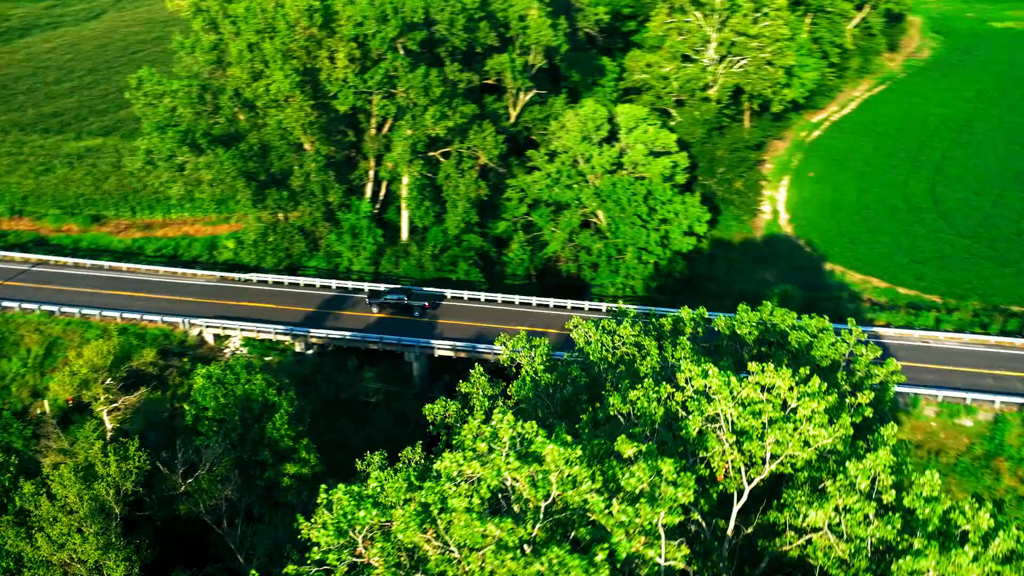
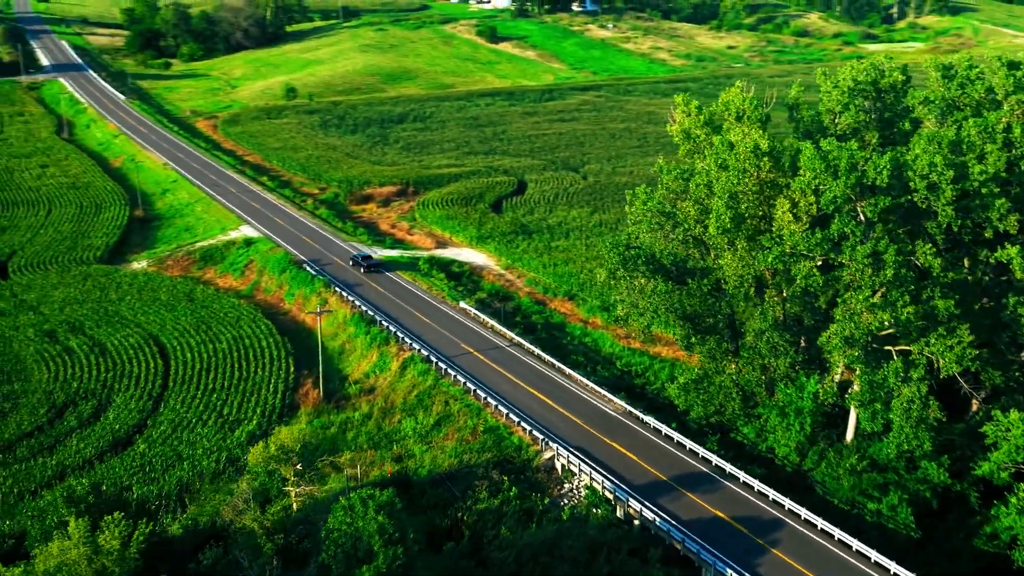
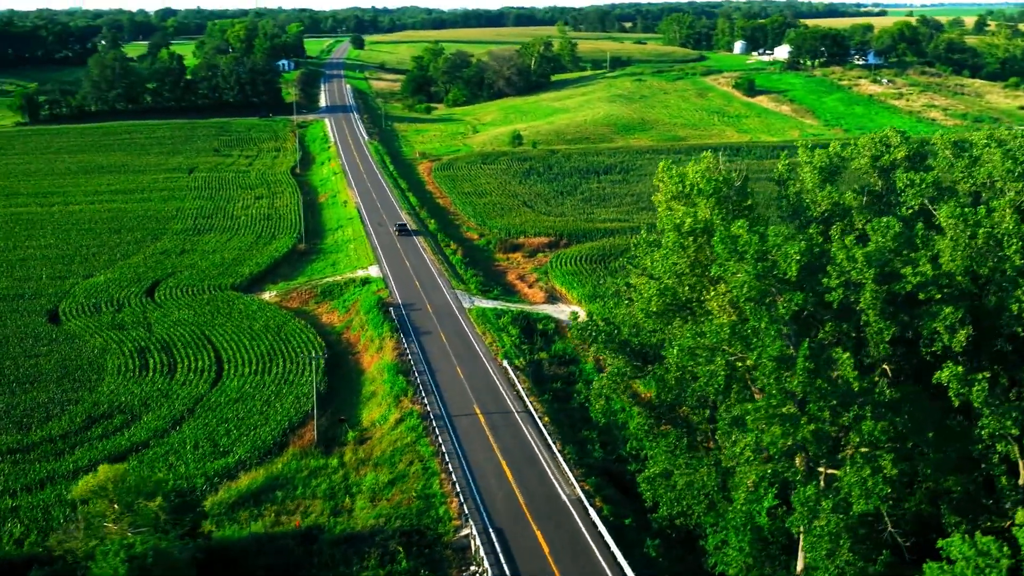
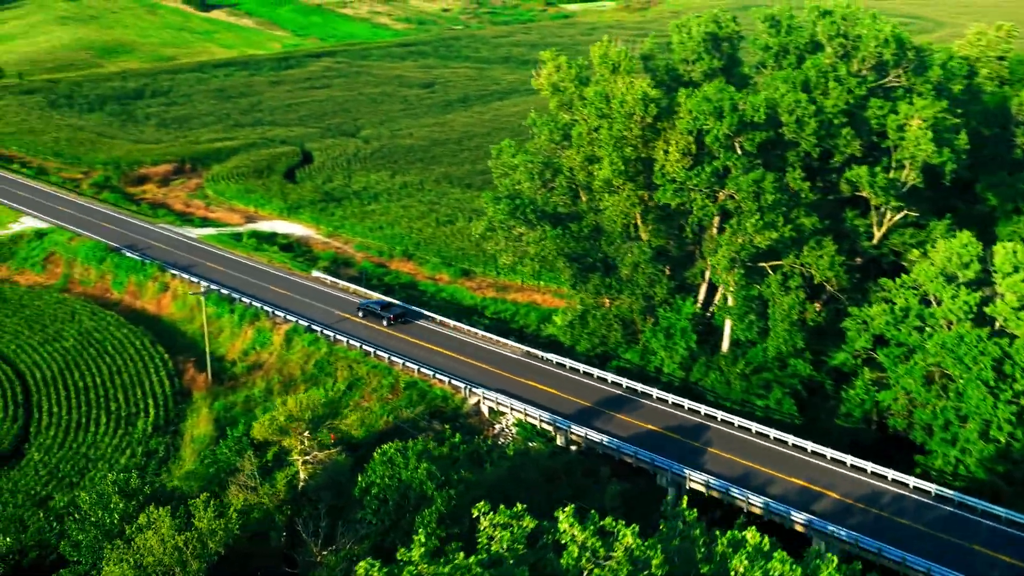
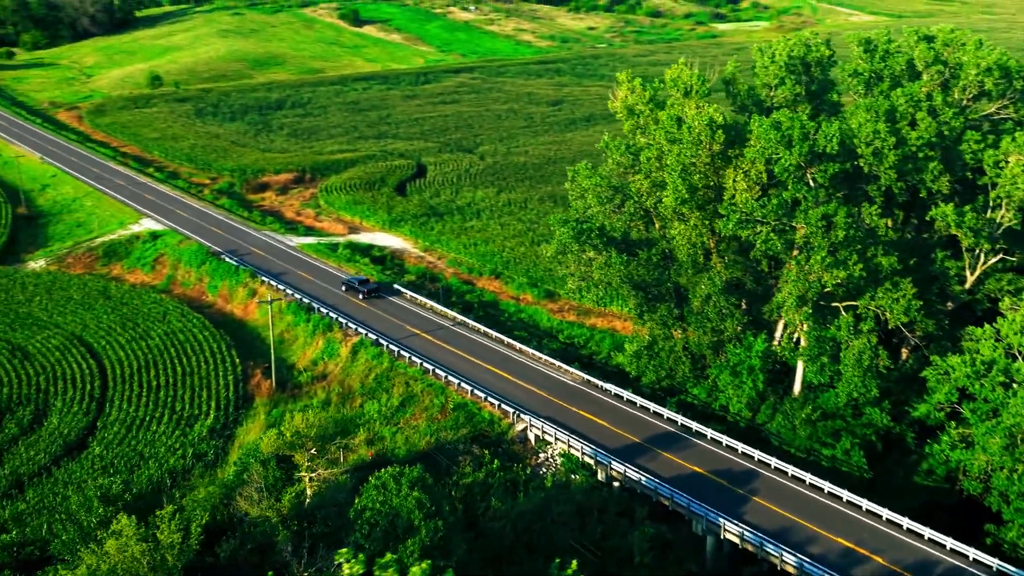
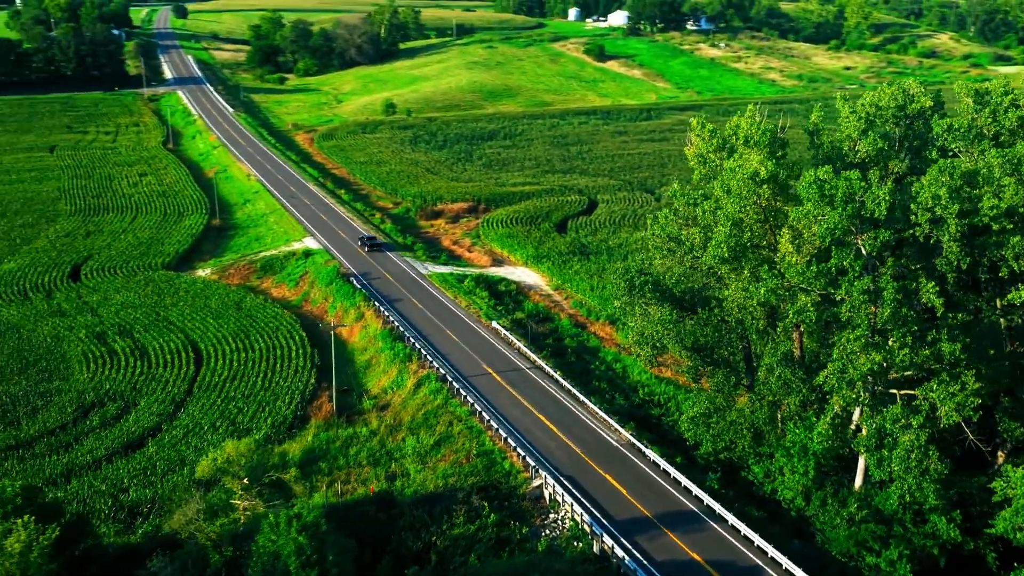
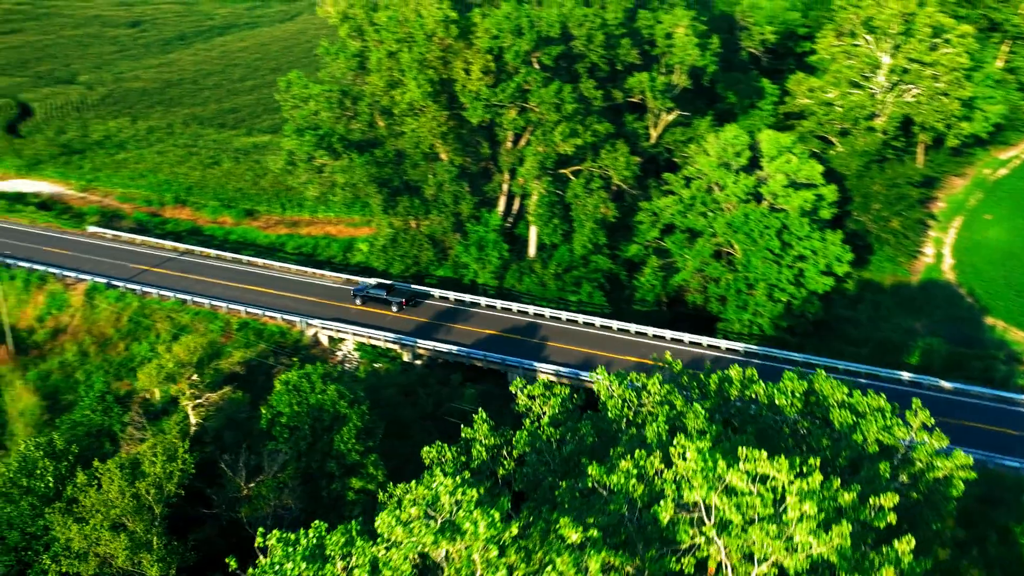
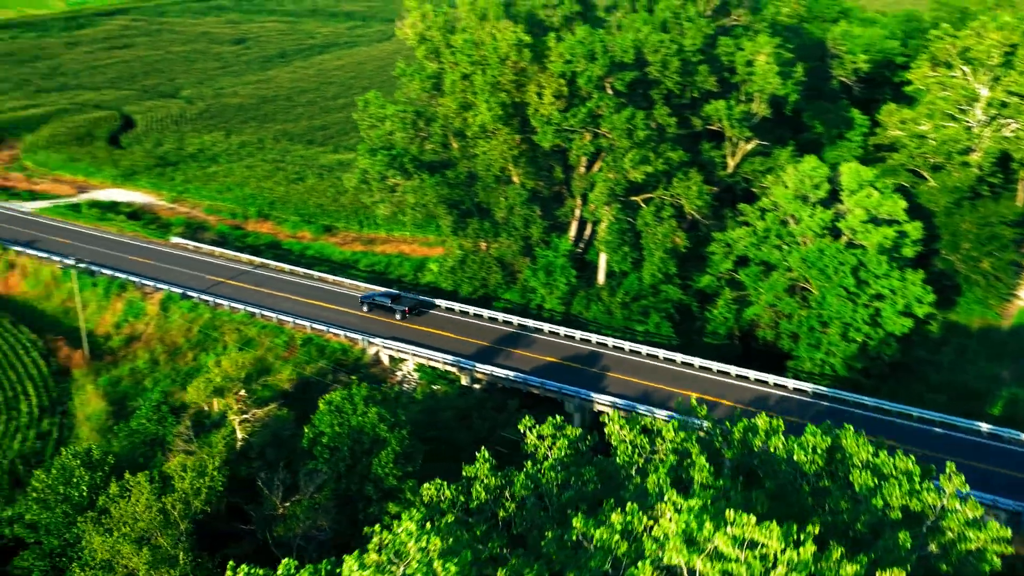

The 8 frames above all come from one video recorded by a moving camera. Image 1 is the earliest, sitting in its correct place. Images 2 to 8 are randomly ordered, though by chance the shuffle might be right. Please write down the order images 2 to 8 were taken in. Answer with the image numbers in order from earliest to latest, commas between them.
7, 8, 4, 5, 2, 6, 3
